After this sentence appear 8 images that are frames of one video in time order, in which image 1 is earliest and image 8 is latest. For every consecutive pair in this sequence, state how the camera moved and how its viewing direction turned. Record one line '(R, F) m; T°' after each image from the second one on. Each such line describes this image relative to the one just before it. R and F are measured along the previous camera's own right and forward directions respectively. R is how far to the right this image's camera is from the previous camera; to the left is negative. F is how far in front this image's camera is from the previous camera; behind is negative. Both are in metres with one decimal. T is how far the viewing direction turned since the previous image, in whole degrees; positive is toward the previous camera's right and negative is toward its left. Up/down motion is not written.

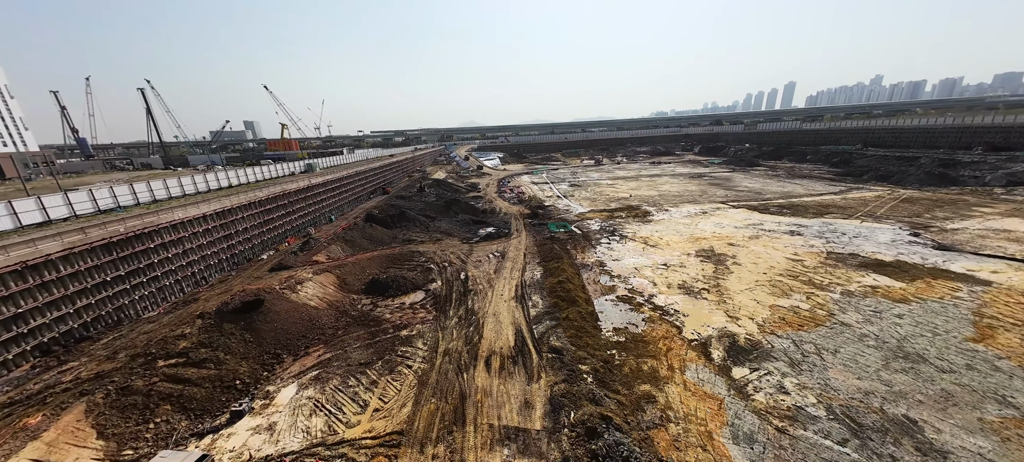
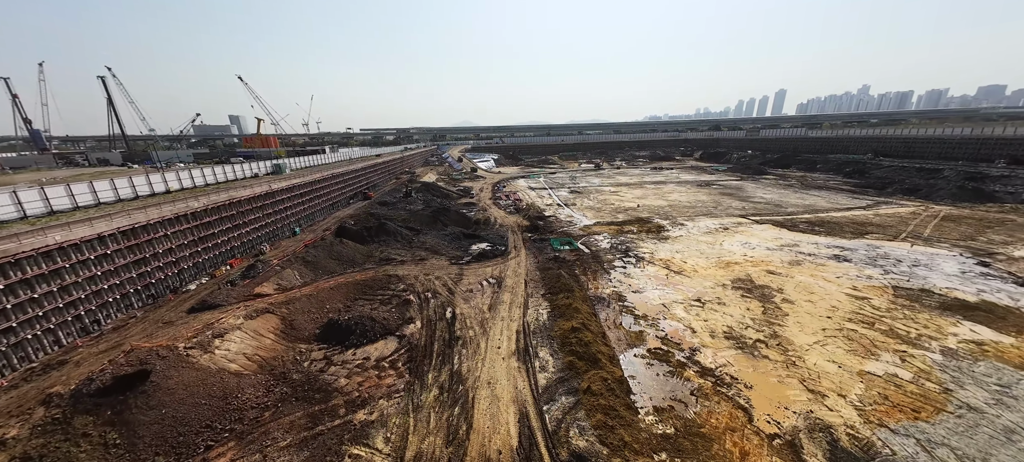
(-0.4, +4.4) m; +1°
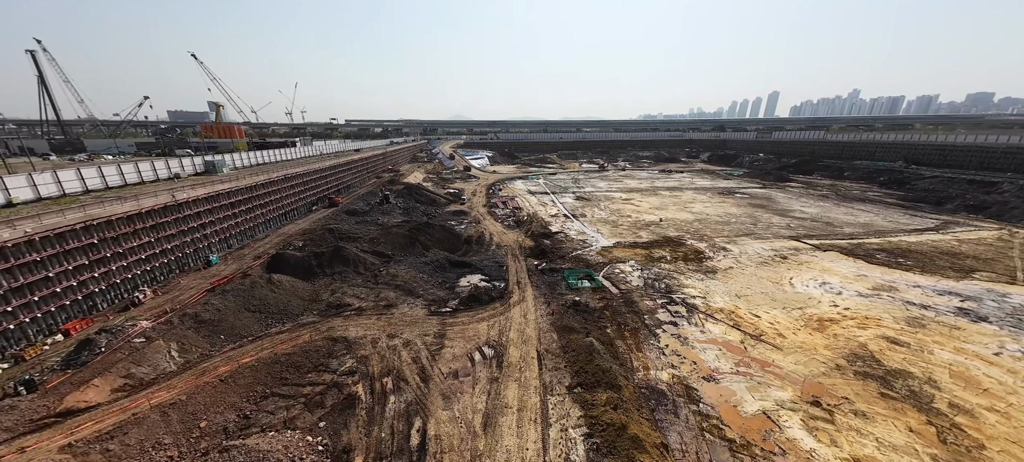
(-0.7, +7.0) m; +1°
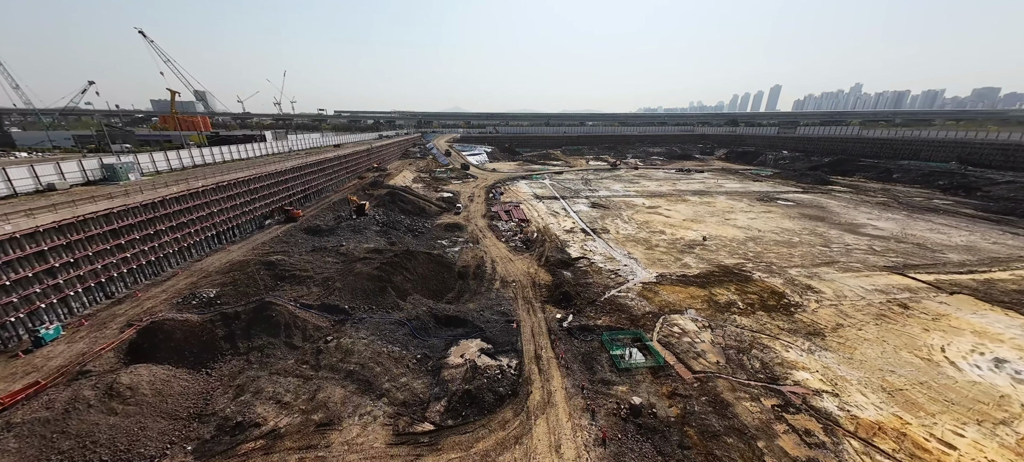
(-0.8, +6.9) m; 0°
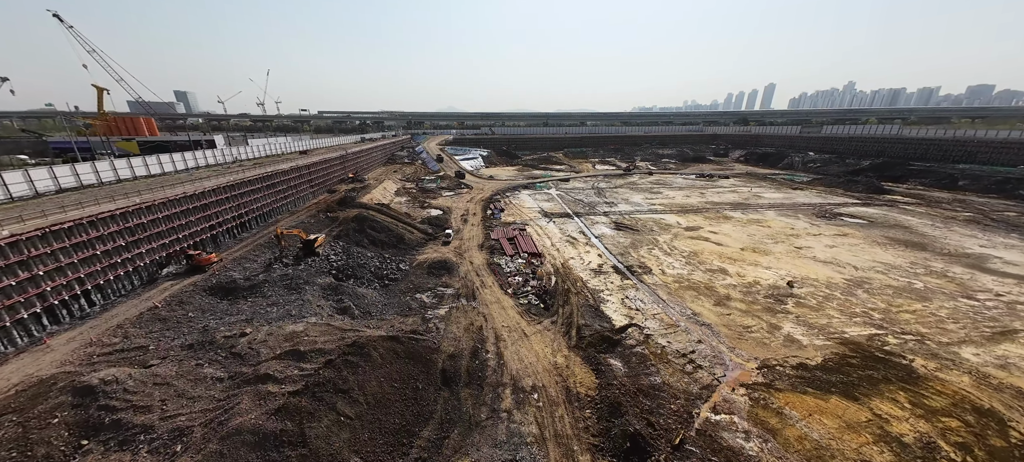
(-0.8, +7.9) m; +1°
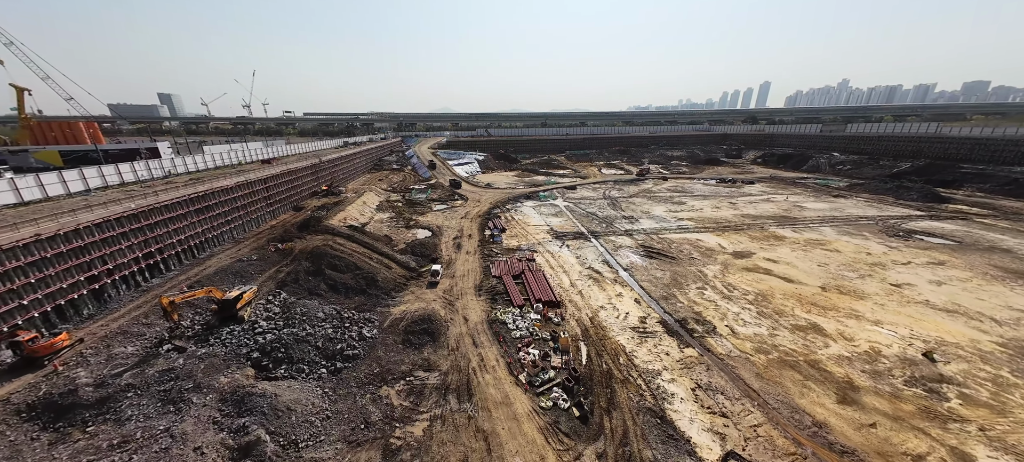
(-0.6, +6.1) m; +1°
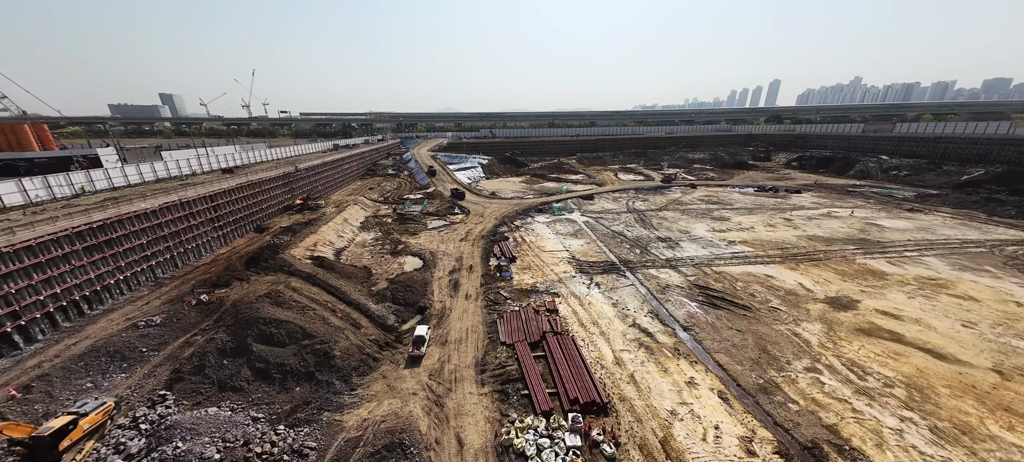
(-0.6, +6.1) m; -1°
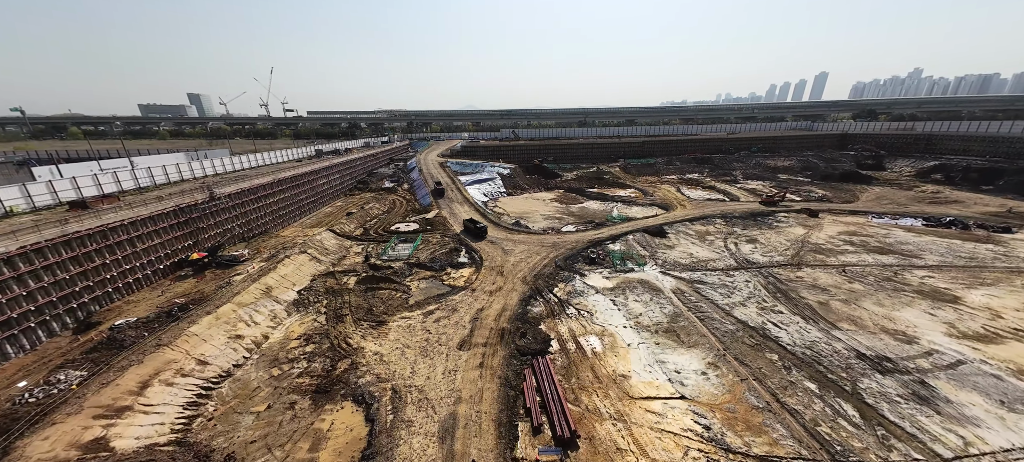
(-1.2, +13.5) m; -3°
